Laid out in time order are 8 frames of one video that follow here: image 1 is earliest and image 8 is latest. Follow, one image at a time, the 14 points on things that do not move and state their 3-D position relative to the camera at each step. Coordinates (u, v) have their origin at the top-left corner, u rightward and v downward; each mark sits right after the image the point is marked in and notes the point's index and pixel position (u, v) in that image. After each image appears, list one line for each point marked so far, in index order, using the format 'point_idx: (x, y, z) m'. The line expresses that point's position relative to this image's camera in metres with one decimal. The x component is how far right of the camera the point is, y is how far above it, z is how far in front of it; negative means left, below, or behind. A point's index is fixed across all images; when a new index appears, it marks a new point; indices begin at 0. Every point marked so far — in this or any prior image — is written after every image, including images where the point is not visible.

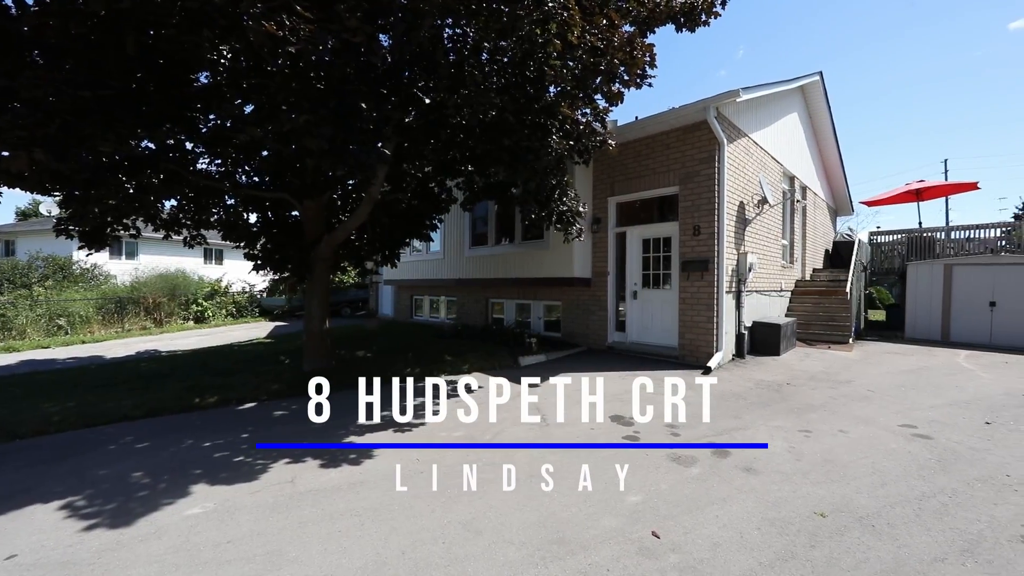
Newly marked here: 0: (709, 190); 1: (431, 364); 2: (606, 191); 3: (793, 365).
0: (+3.6, +1.8, +7.5) m
1: (-1.5, -1.4, +7.7) m
2: (+2.1, +2.2, +9.1) m
3: (+5.3, -1.5, +7.7) m
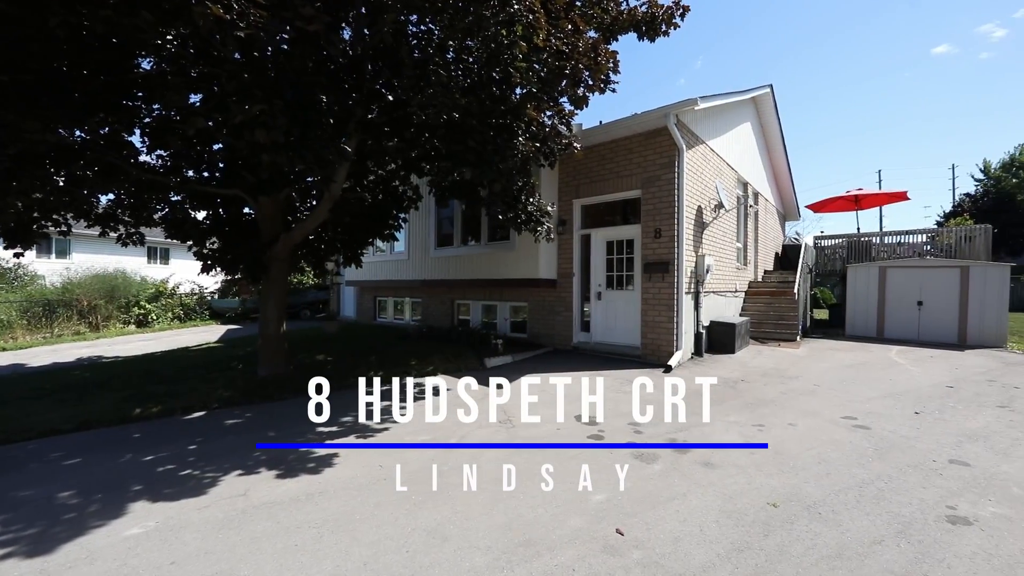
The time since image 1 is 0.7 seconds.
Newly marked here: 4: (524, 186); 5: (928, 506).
0: (+3.0, +1.8, +7.8) m
1: (-2.2, -1.5, +7.6) m
2: (+1.3, +2.1, +9.2) m
3: (+4.7, -1.5, +8.1) m
4: (+0.2, +1.8, +7.1) m
5: (+3.2, -1.7, +3.2) m
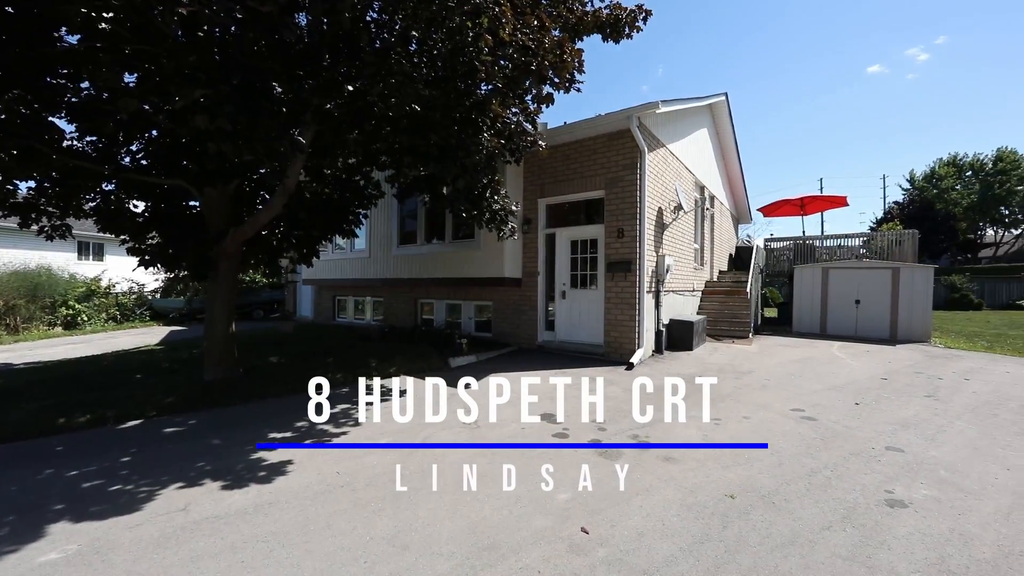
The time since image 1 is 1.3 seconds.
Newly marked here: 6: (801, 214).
0: (+2.3, +1.8, +8.0) m
1: (-2.8, -1.4, +7.3) m
2: (+0.5, +2.2, +9.2) m
3: (+3.9, -1.5, +8.4) m
4: (-0.4, +1.8, +7.0) m
5: (+3.0, -1.7, +3.4) m
6: (+11.6, +2.9, +16.3) m
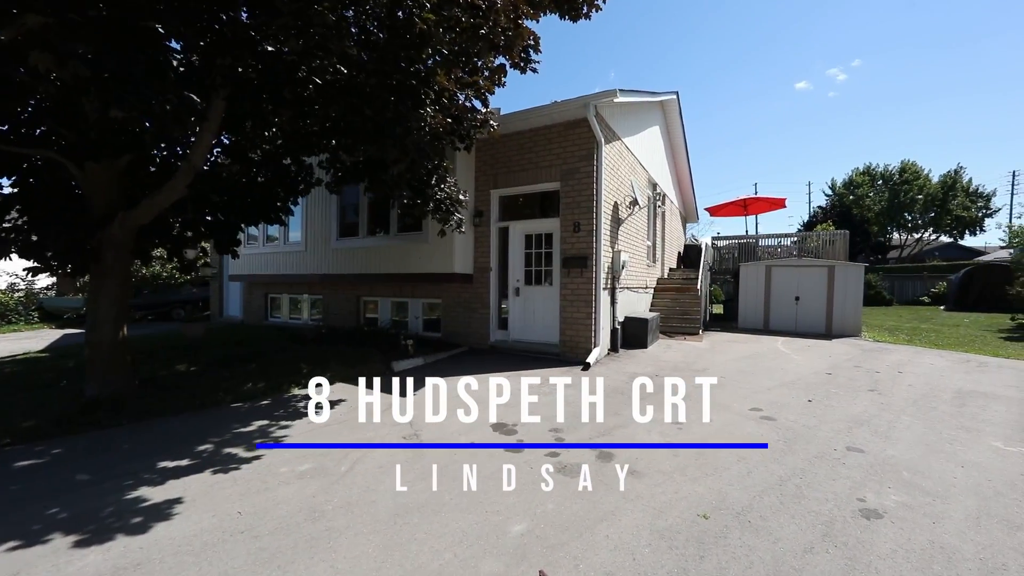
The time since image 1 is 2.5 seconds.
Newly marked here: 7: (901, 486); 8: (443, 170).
0: (+1.4, +1.9, +7.6) m
1: (-3.6, -1.4, +6.4) m
2: (-0.5, +2.2, +8.7) m
3: (+3.0, -1.4, +8.2) m
4: (-1.2, +1.9, +6.4) m
5: (+2.6, -1.7, +3.2) m
6: (+9.7, +3.0, +16.9) m
7: (+3.2, -1.6, +3.4) m
8: (-1.1, +1.9, +6.7) m
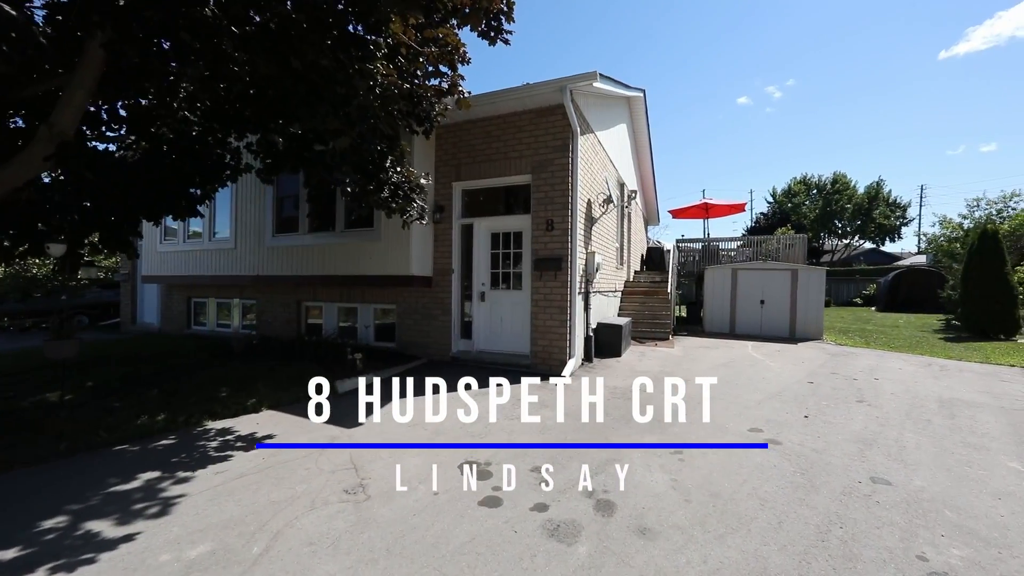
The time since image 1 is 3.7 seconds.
0: (+0.8, +1.8, +6.9) m
1: (-4.0, -1.5, +5.1) m
2: (-1.2, +2.2, +7.7) m
3: (+2.3, -1.5, +7.7) m
4: (-1.6, +1.8, +5.4) m
5: (+2.5, -1.7, +2.6) m
6: (+8.1, +2.9, +17.0) m
7: (+3.1, -1.7, +2.8) m
8: (-1.6, +1.8, +5.7) m
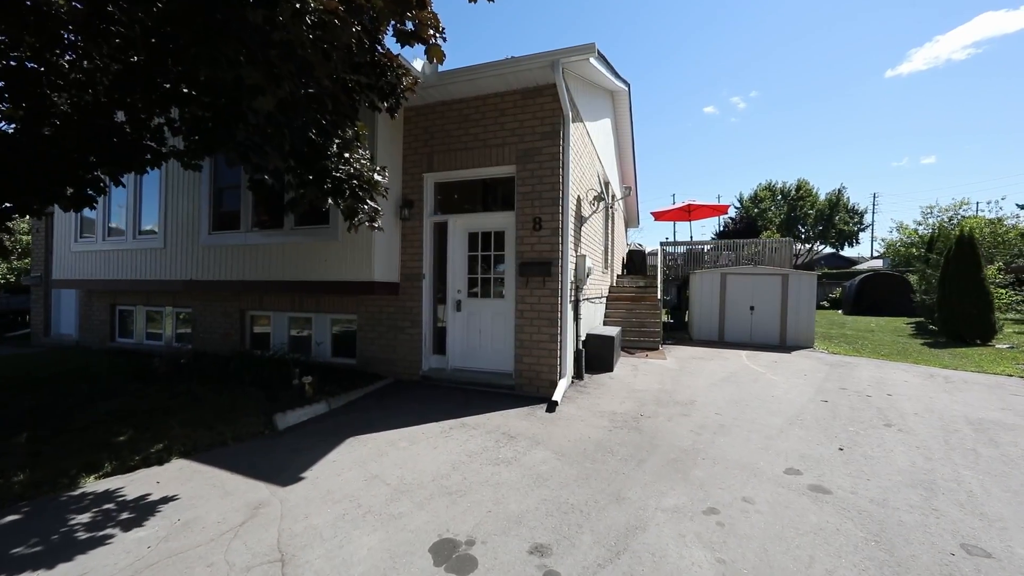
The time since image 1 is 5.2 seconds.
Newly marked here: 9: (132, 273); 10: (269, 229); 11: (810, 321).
0: (+0.6, +1.7, +6.0) m
1: (-4.2, -1.6, +3.9) m
2: (-1.5, +2.0, +6.7) m
3: (+2.0, -1.6, +6.8) m
4: (-1.8, +1.7, +4.3) m
5: (+2.5, -1.8, +1.7) m
6: (+7.1, +2.7, +16.6) m
7: (+3.1, -1.8, +2.1) m
8: (-1.7, +1.7, +4.6) m
9: (-7.9, +0.3, +8.6) m
10: (-4.3, +1.0, +7.2) m
11: (+7.8, -0.9, +10.7) m
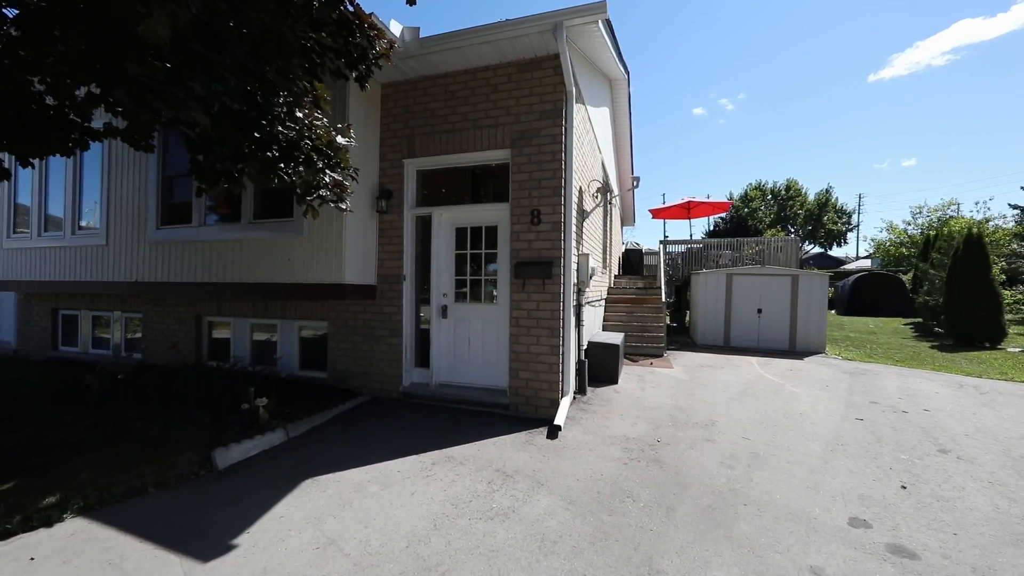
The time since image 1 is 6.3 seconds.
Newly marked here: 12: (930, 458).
0: (+0.5, +1.6, +5.1) m
1: (-4.2, -1.6, +2.9) m
2: (-1.6, +2.0, +5.8) m
3: (+1.9, -1.7, +6.0) m
4: (-1.8, +1.6, +3.4) m
5: (+2.5, -1.9, +1.0) m
6: (+6.8, +2.7, +15.9) m
7: (+3.1, -1.9, +1.3) m
8: (-1.8, +1.7, +3.7) m
9: (-8.0, +0.3, +7.5) m
10: (-4.4, +1.0, +6.2) m
11: (+7.6, -0.9, +10.0) m
12: (+4.4, -1.8, +4.3) m
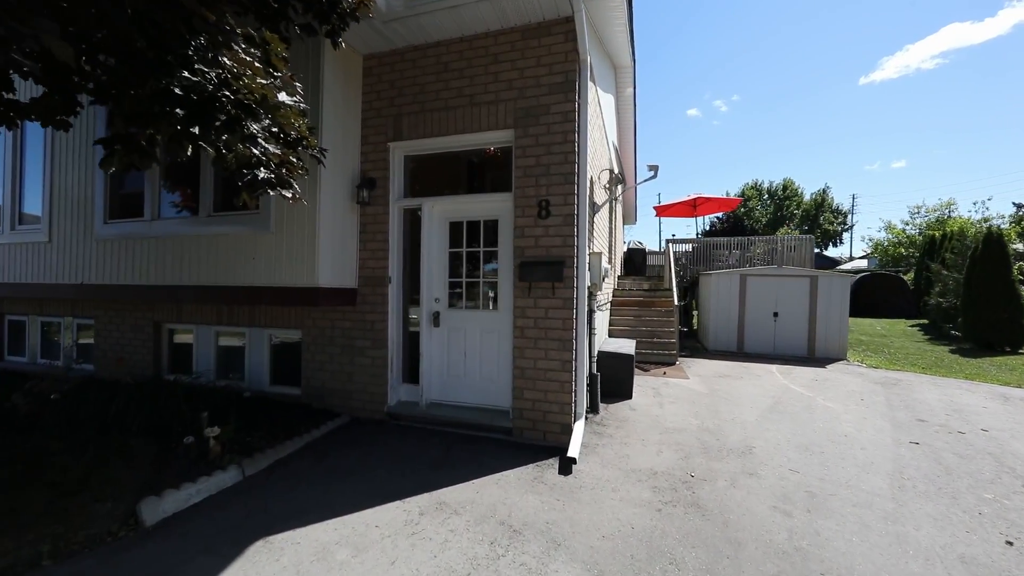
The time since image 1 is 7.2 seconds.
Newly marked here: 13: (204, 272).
0: (+0.5, +1.6, +4.4) m
1: (-4.1, -1.7, +2.1) m
2: (-1.5, +1.9, +5.0) m
3: (+1.9, -1.7, +5.3) m
4: (-1.7, +1.6, +2.6) m
5: (+2.6, -1.9, +0.2) m
6: (+6.7, +2.7, +15.2) m
7: (+3.2, -1.9, +0.6) m
8: (-1.7, +1.6, +2.9) m
9: (-8.0, +0.2, +6.6) m
10: (-4.4, +0.9, +5.4) m
11: (+7.6, -0.9, +9.4) m
12: (+4.5, -1.8, +3.6) m
13: (-3.9, +0.2, +5.3) m
